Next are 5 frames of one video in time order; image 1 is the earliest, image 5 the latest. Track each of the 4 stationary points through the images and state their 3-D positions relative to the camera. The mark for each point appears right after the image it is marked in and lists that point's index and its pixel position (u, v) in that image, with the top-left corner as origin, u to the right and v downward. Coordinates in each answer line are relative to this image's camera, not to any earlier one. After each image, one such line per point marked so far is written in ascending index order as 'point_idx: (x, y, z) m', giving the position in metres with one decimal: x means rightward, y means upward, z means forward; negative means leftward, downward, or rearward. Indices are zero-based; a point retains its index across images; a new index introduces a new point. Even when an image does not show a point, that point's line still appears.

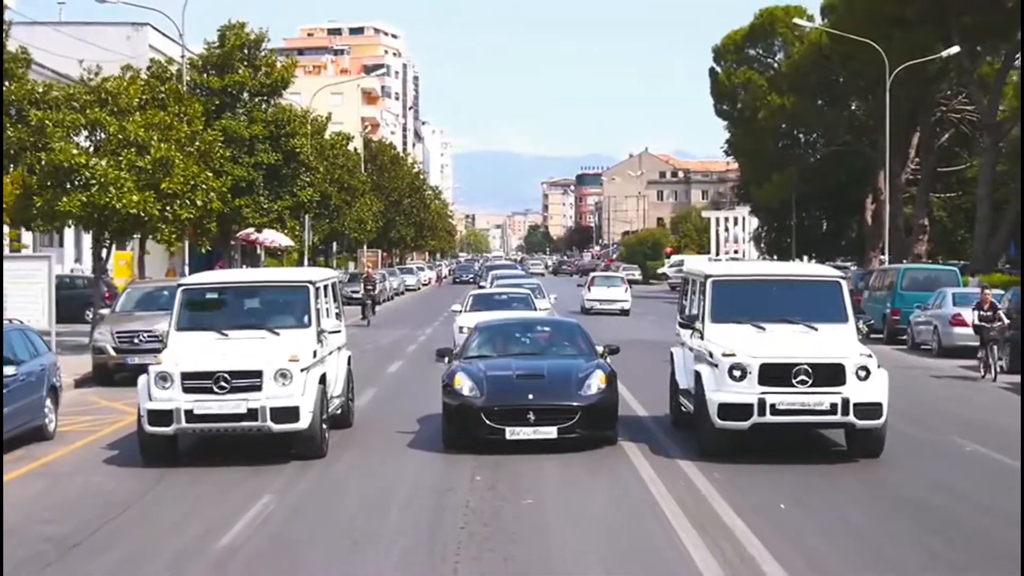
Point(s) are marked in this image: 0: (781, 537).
0: (+1.9, -1.7, +9.7) m
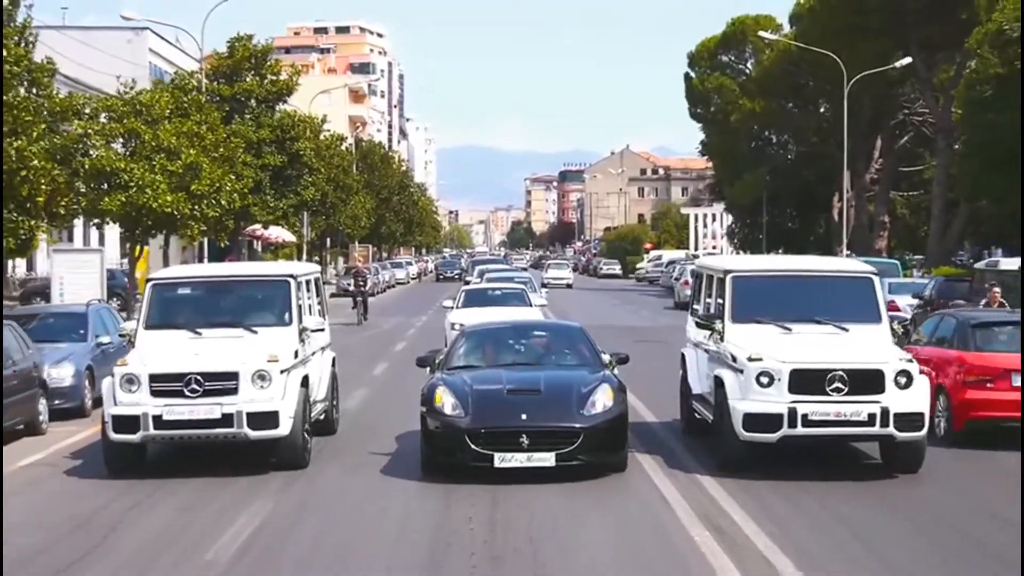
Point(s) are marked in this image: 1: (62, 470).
0: (+1.9, -1.7, +8.8) m
1: (-4.2, -1.7, +13.0) m
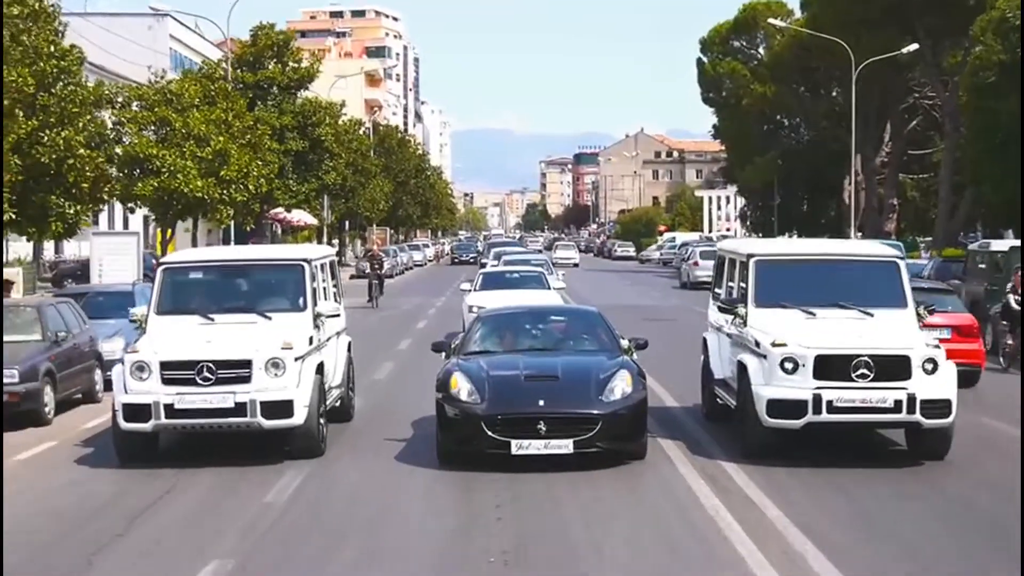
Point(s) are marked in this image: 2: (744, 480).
0: (+2.0, -1.6, +8.6) m
1: (-4.0, -1.5, +12.9) m
2: (+1.7, -1.5, +10.7) m
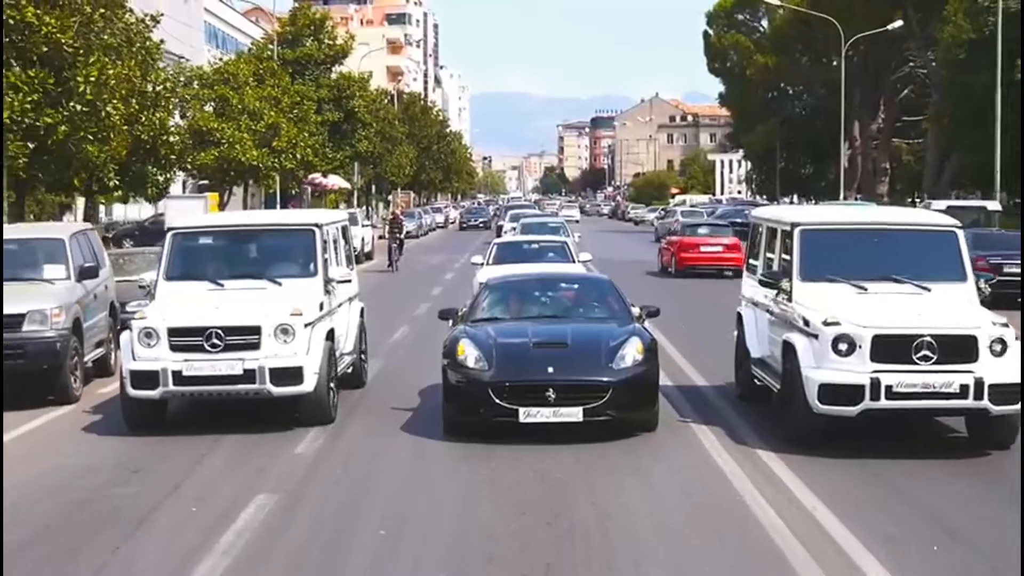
0: (+2.1, -1.5, +7.9) m
1: (-3.8, -1.2, +12.3) m
2: (+1.9, -1.3, +10.0) m
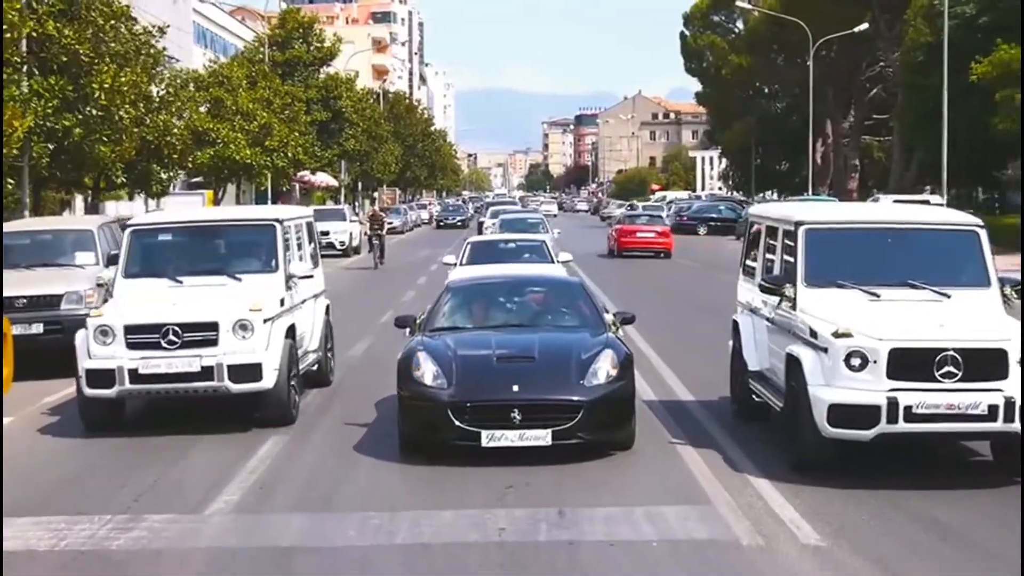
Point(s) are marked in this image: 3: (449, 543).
0: (+2.0, -1.5, +7.1) m
1: (-4.0, -1.3, +11.3) m
2: (+1.8, -1.3, +9.1) m
3: (-0.3, -1.5, +7.2) m
